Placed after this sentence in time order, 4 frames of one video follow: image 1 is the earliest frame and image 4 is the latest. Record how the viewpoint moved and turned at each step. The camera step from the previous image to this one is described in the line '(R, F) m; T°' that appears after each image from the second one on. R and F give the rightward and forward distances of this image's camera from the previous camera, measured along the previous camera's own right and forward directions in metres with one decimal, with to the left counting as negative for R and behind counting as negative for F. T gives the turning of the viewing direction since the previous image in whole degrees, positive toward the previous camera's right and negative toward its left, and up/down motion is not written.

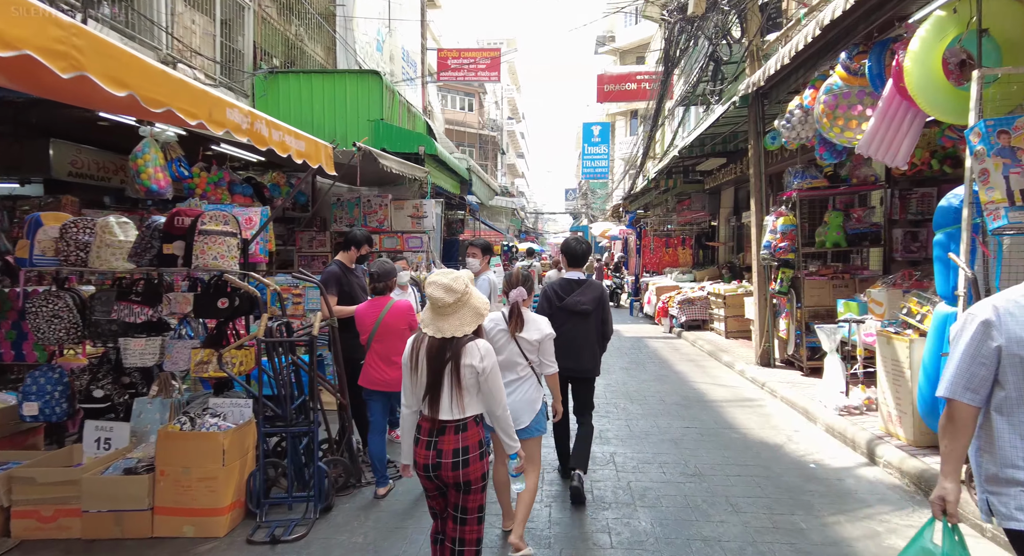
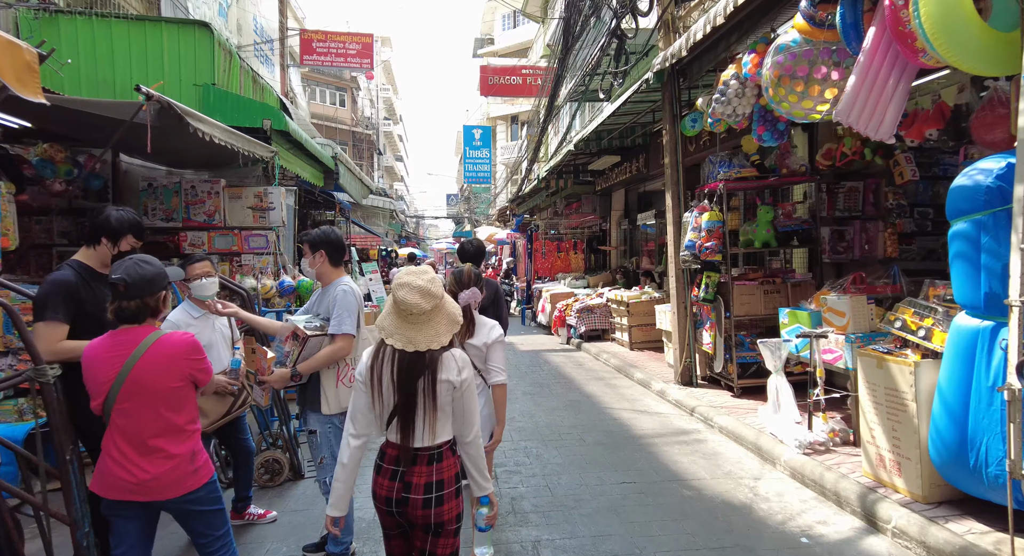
(0.0, +1.4) m; +11°
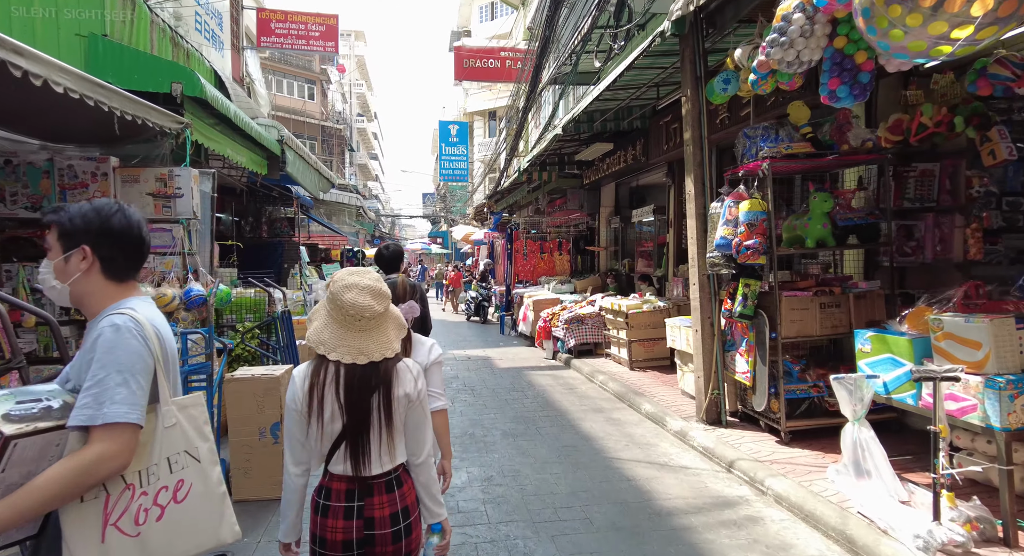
(0.0, +1.4) m; +2°
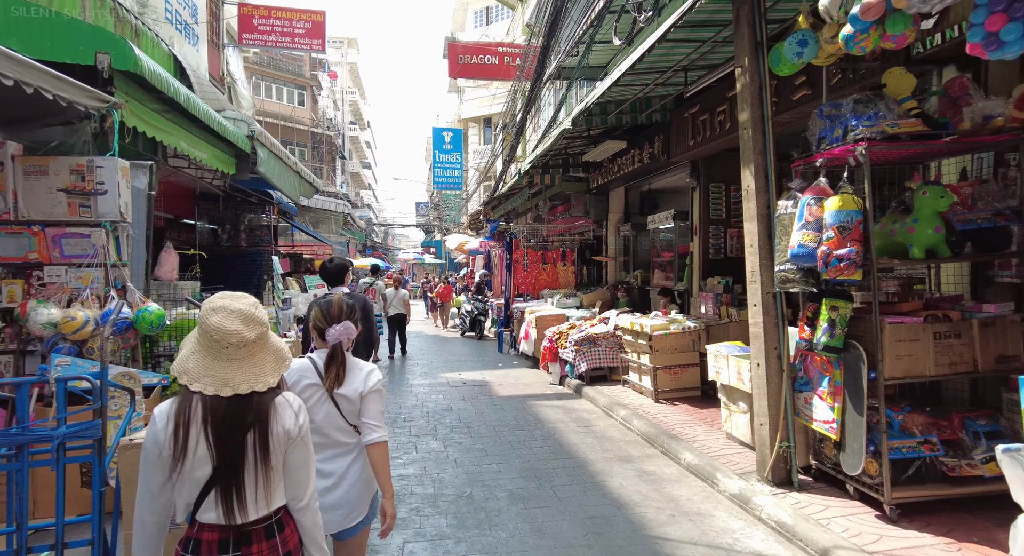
(-0.1, +1.1) m; +1°
